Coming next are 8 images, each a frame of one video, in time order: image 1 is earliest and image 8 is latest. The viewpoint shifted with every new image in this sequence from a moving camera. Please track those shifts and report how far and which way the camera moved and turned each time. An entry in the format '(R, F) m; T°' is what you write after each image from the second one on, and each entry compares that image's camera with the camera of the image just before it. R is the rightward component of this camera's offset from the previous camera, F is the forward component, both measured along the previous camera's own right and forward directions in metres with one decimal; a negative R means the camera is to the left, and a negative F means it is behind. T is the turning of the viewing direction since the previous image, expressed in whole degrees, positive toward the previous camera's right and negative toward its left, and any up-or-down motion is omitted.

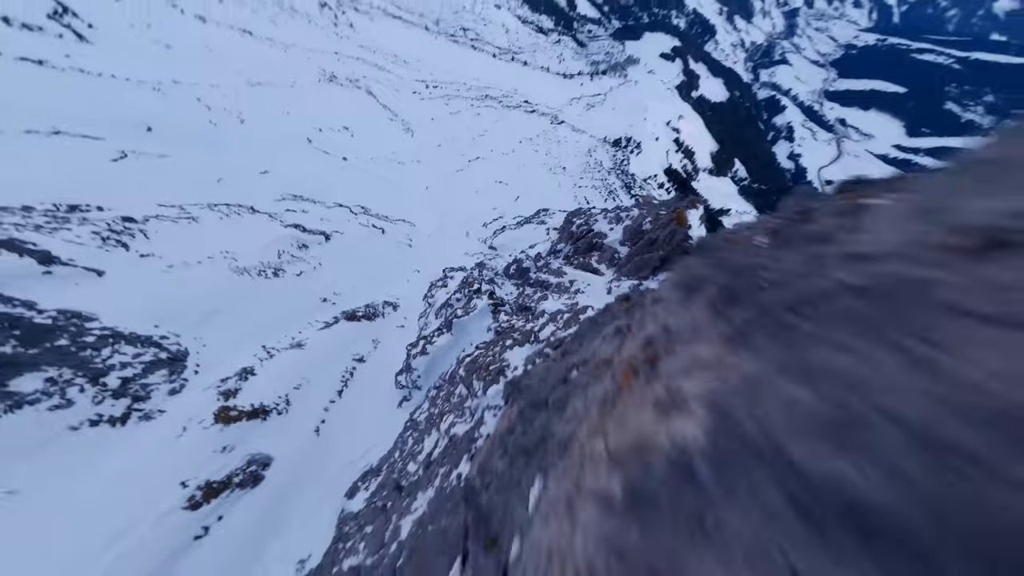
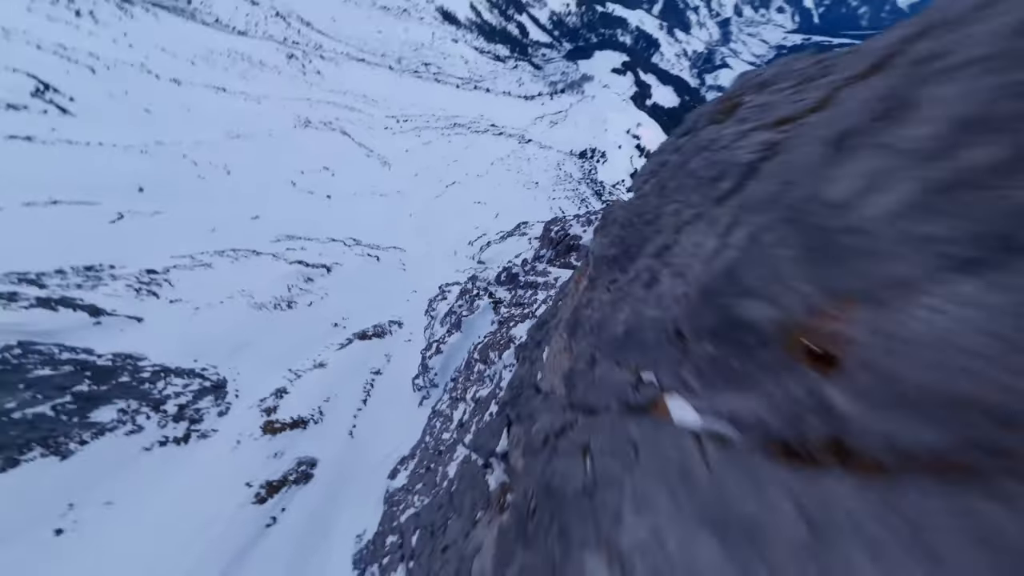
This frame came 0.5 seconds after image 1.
(-0.4, -2.4) m; +3°
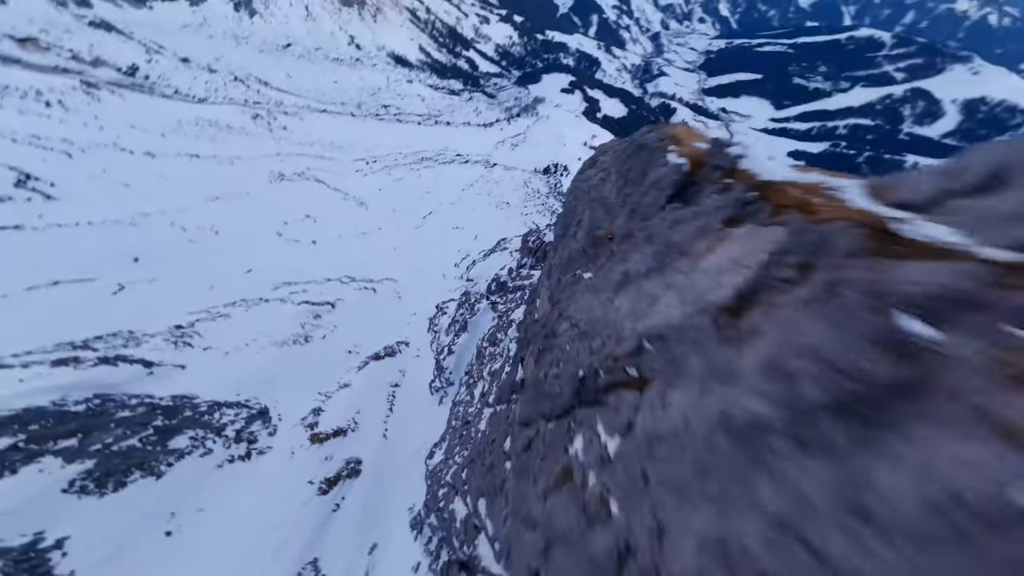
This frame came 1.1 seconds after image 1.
(-0.5, -3.1) m; +3°
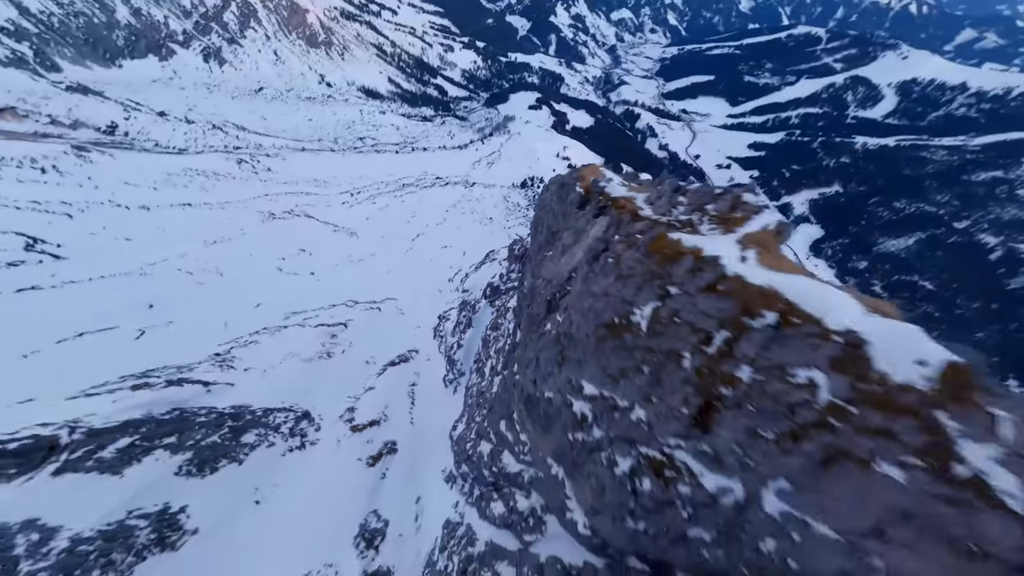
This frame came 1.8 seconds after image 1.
(-0.3, -3.8) m; +2°
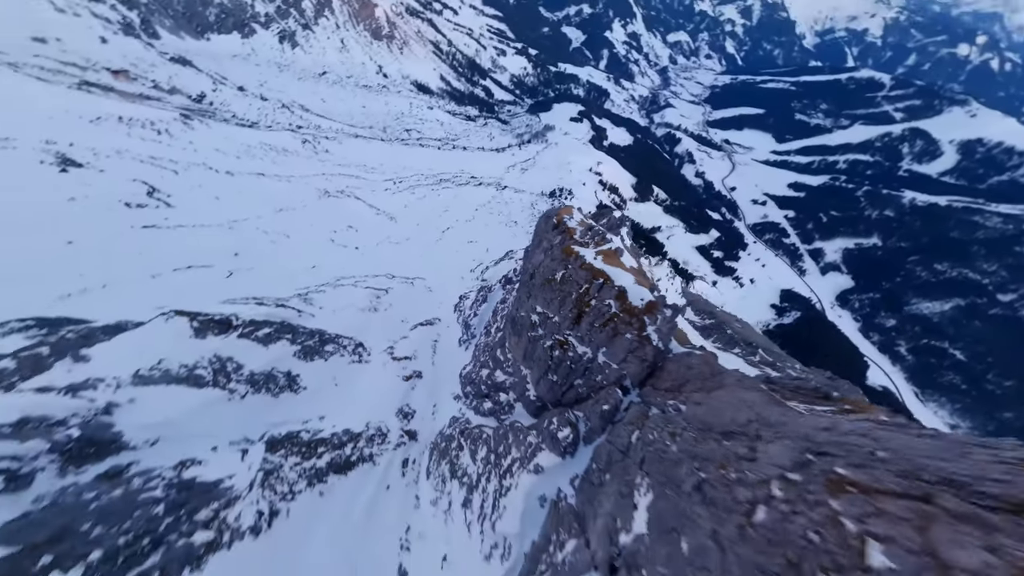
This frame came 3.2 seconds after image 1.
(+0.9, -7.3) m; -3°
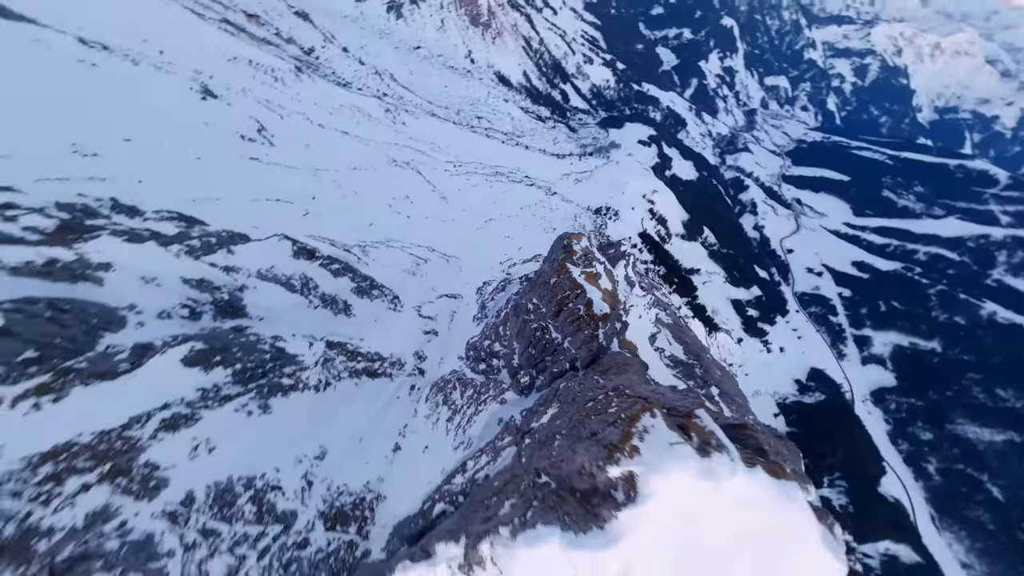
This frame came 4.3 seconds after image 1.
(+1.1, -5.3) m; -5°
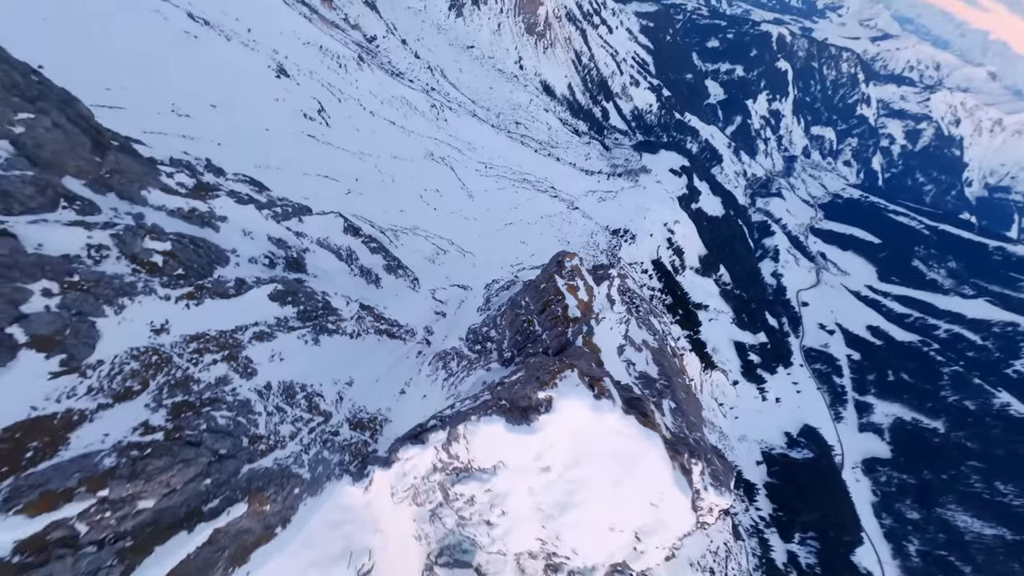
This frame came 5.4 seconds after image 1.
(+0.8, -5.2) m; -2°
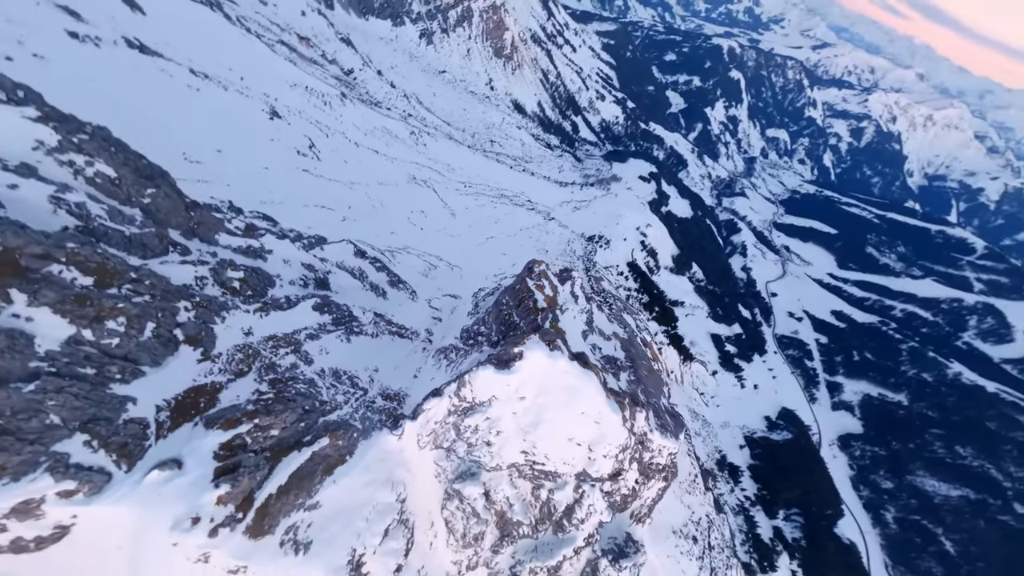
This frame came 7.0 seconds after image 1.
(+0.2, -7.3) m; +3°
